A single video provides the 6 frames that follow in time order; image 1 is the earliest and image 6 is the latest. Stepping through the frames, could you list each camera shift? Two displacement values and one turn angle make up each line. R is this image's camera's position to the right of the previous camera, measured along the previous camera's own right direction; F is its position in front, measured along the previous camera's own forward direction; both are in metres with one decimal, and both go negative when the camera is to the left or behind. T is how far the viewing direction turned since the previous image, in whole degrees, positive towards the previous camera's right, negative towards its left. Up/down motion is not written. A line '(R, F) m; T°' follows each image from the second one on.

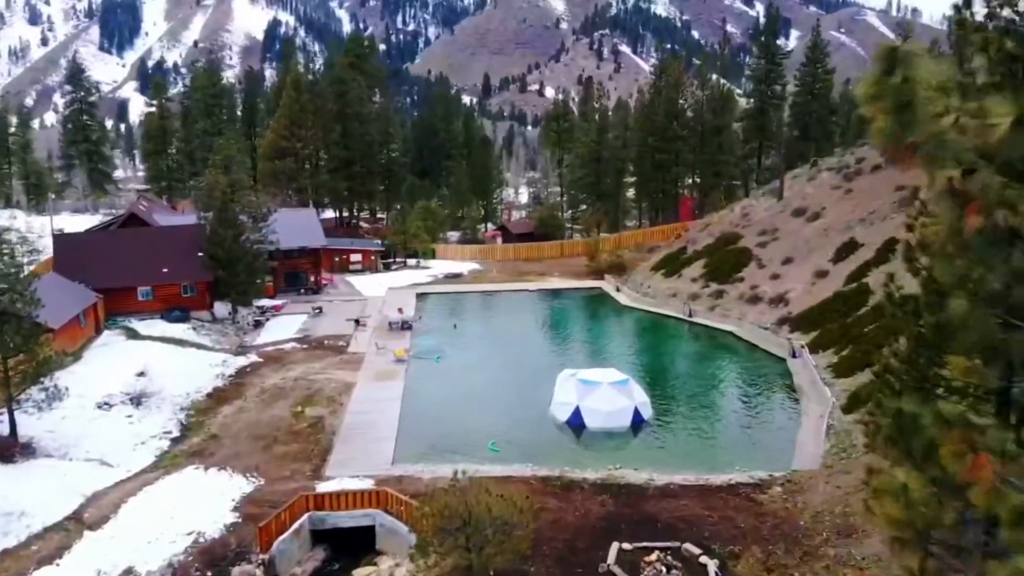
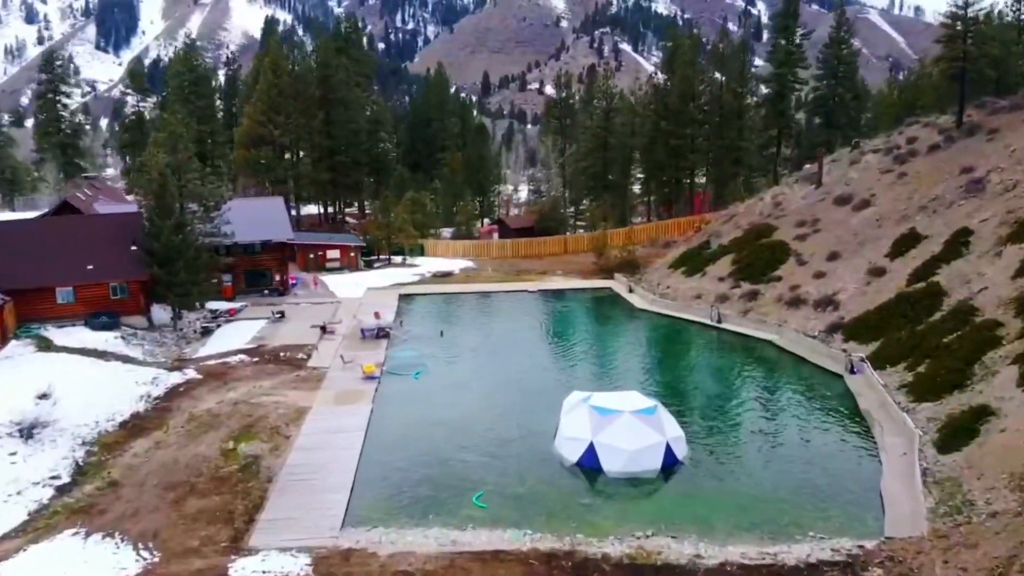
(+0.2, +7.7) m; 0°
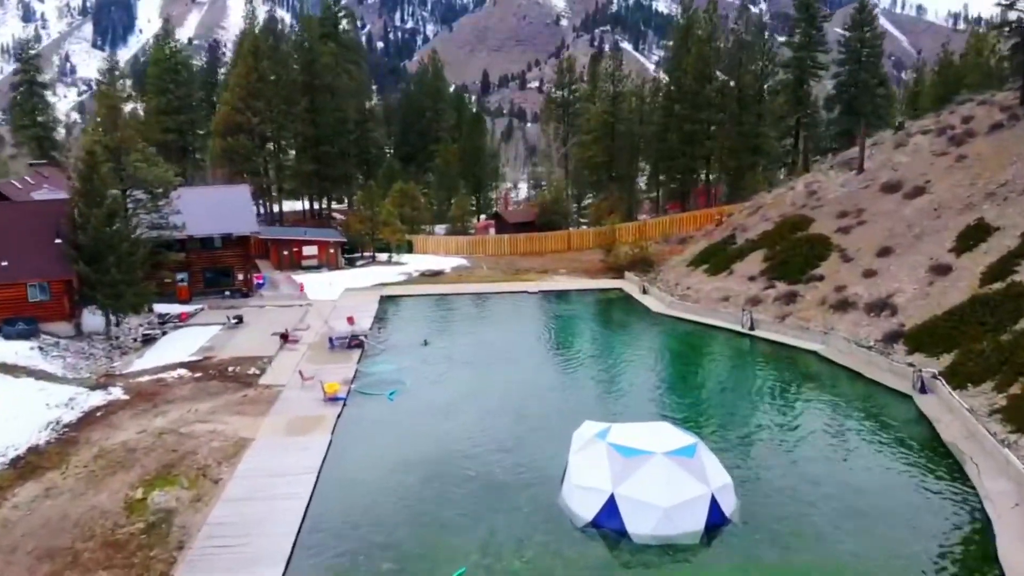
(+0.1, +6.1) m; 0°
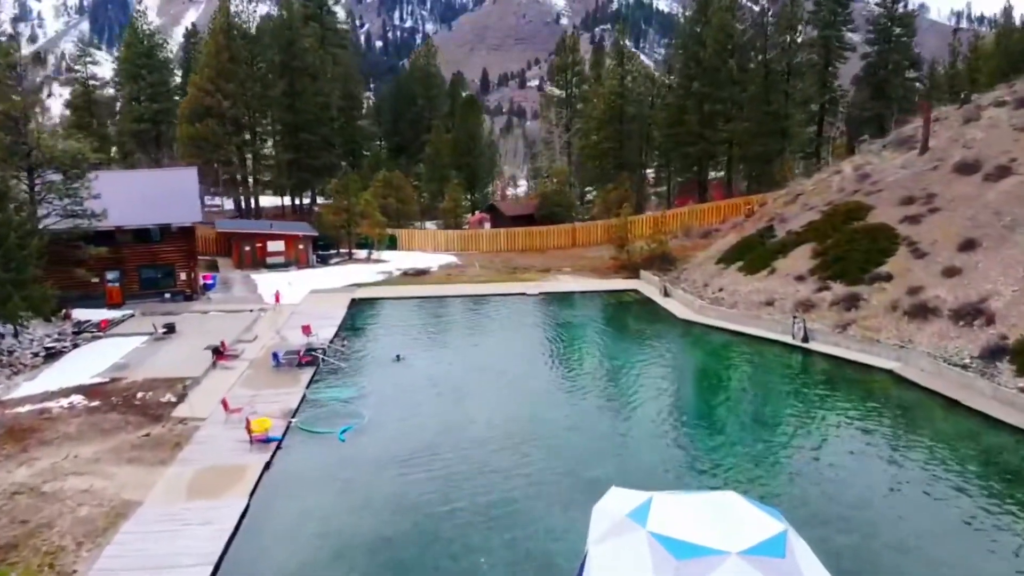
(+0.2, +6.9) m; 0°
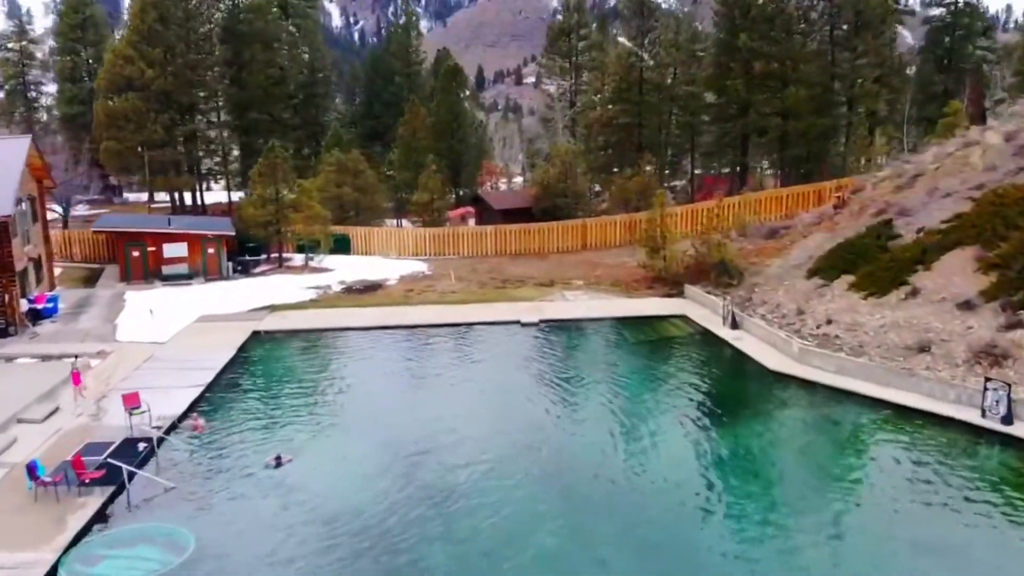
(+0.3, +12.1) m; 0°
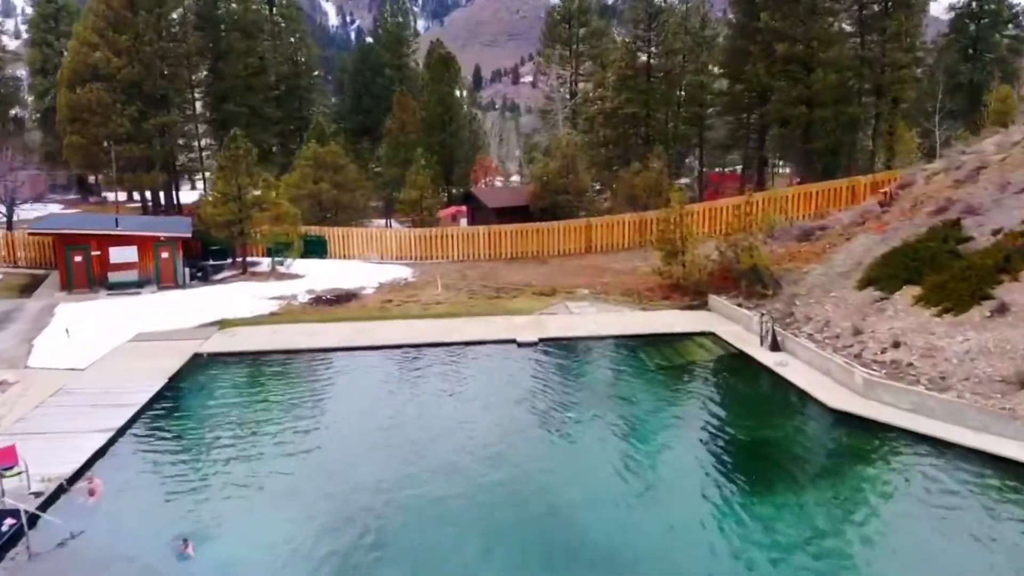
(+0.1, +3.9) m; 0°
